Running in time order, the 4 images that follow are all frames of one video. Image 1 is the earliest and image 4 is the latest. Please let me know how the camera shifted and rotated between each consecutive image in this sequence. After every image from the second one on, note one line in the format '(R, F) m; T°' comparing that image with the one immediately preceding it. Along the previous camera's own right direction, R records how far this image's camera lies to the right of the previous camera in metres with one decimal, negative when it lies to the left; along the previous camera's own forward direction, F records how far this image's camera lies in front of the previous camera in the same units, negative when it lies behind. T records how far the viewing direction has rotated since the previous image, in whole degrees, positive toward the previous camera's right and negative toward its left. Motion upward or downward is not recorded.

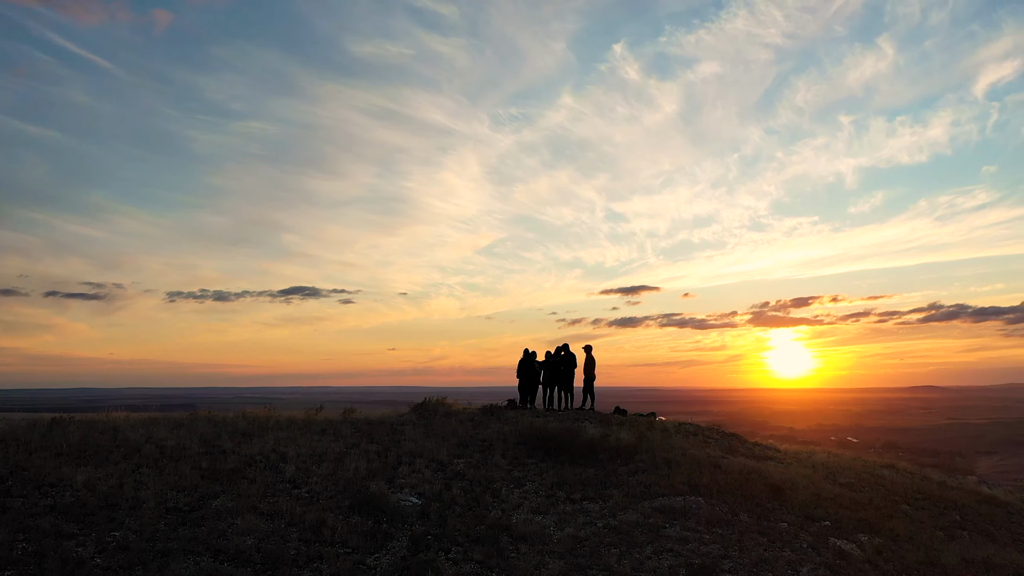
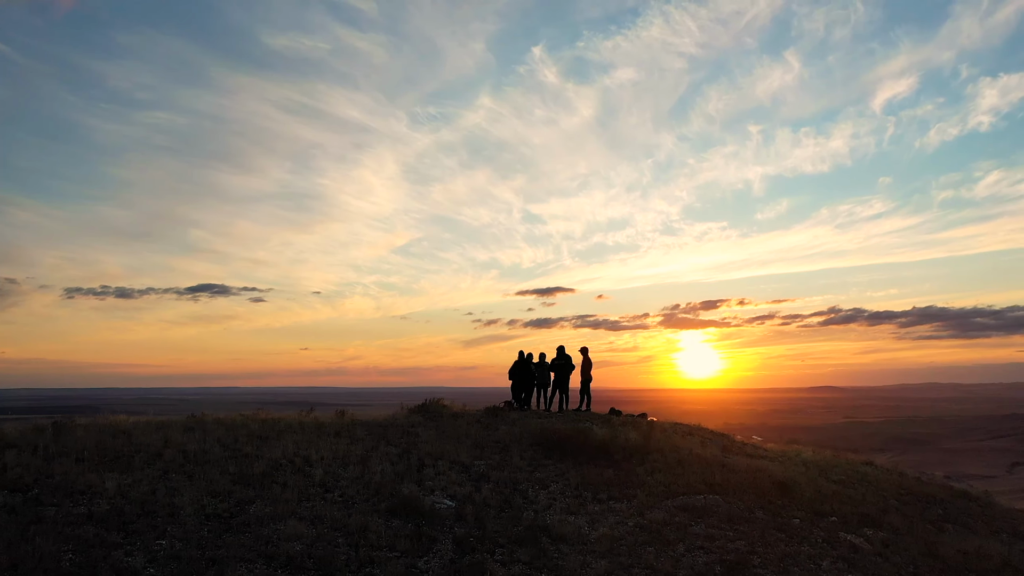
(-2.4, 0.0) m; +6°
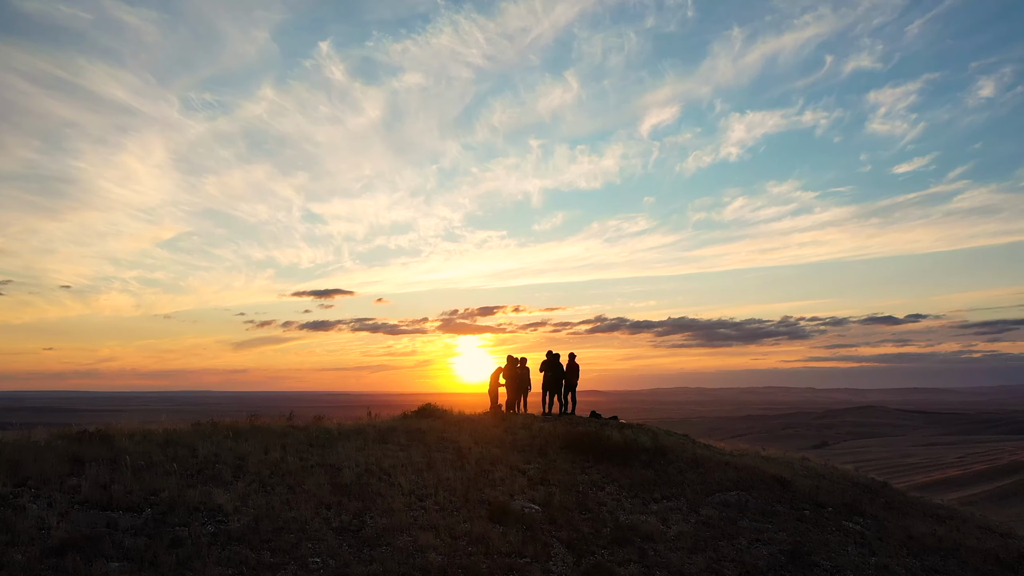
(-6.0, +0.8) m; +15°
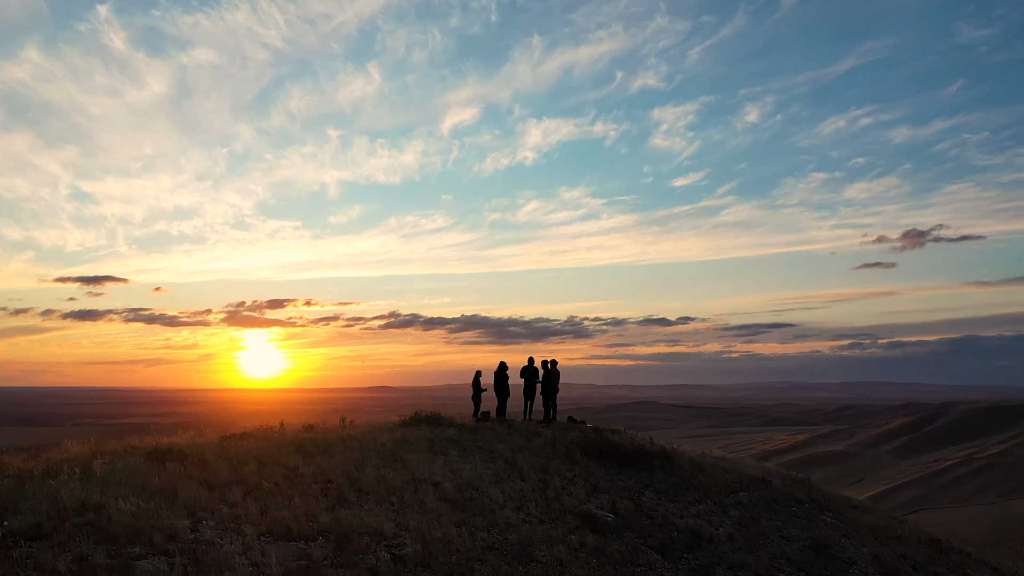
(-5.6, +0.8) m; +14°
